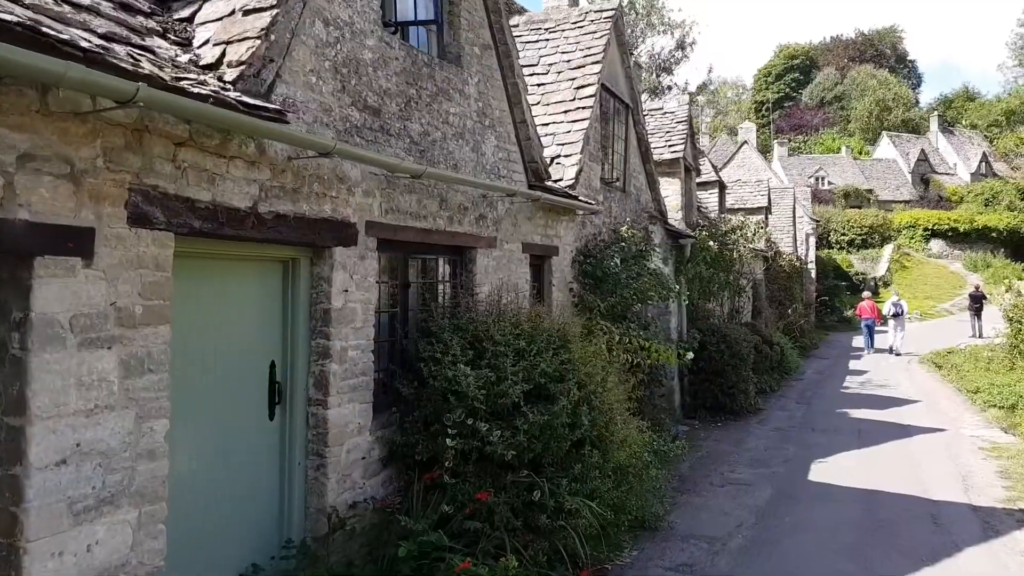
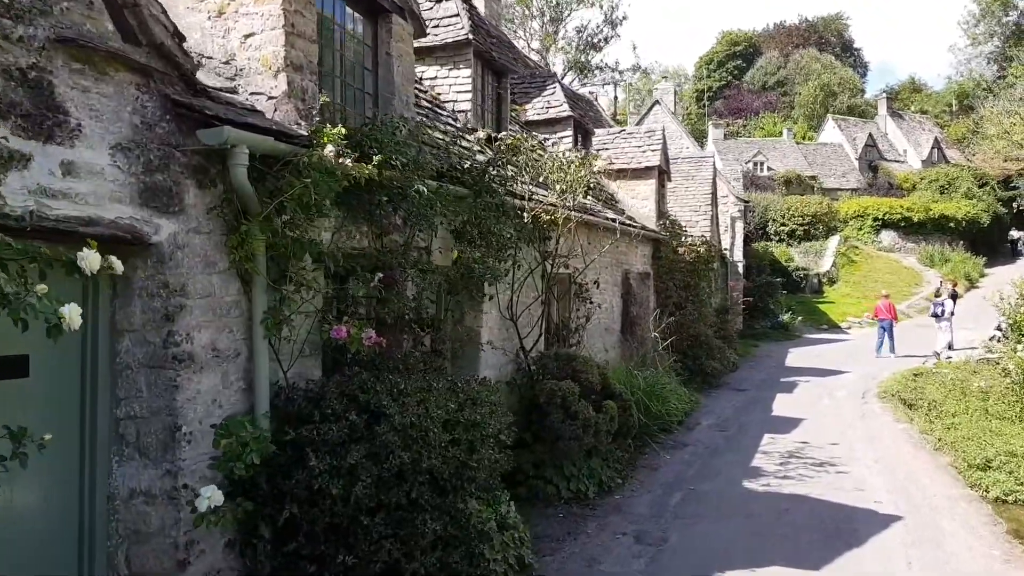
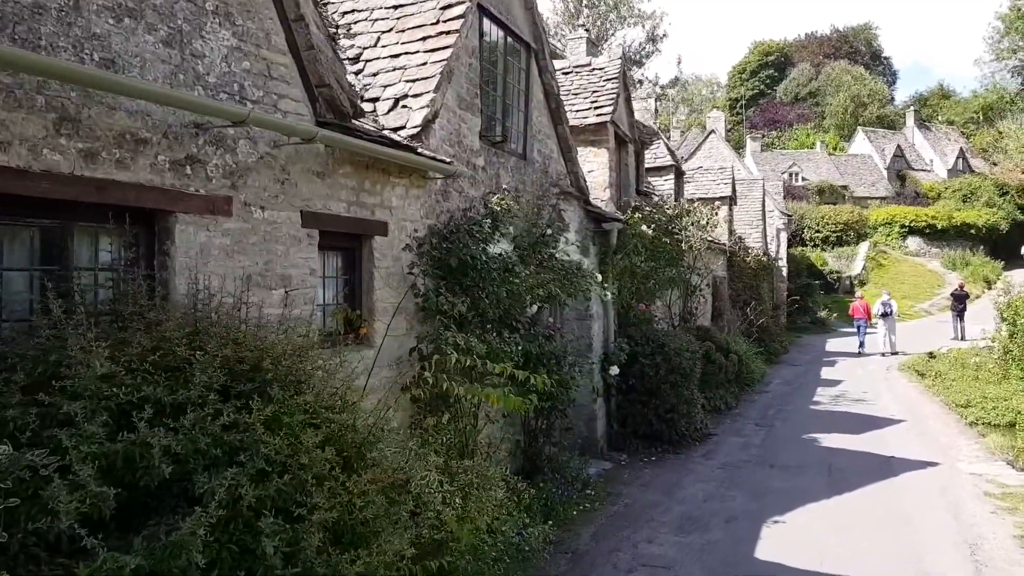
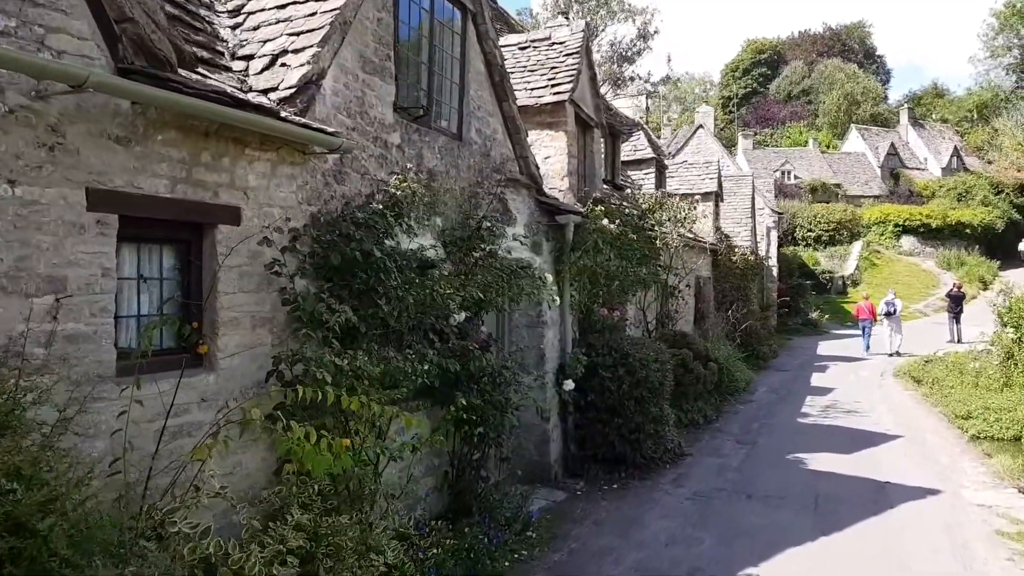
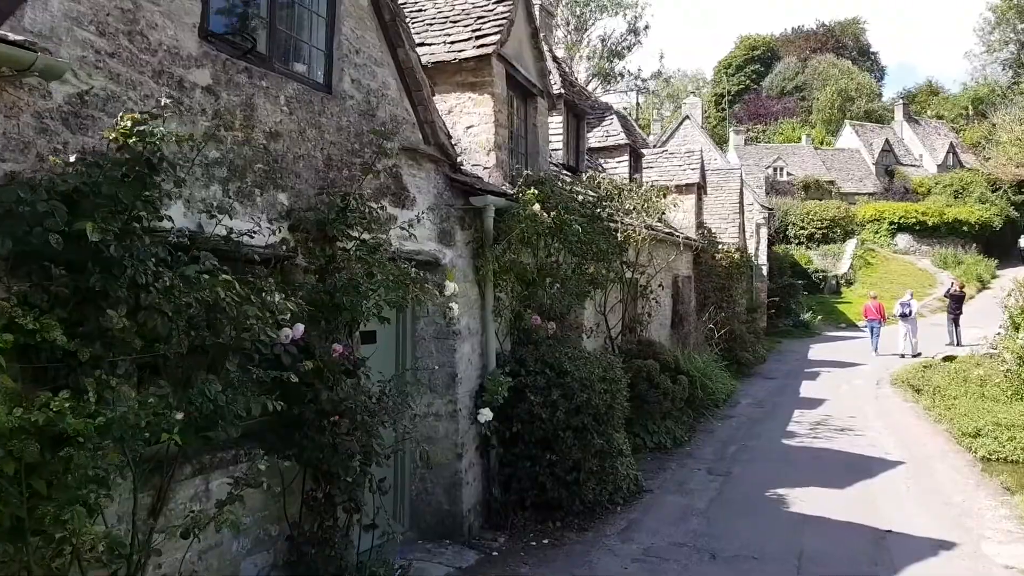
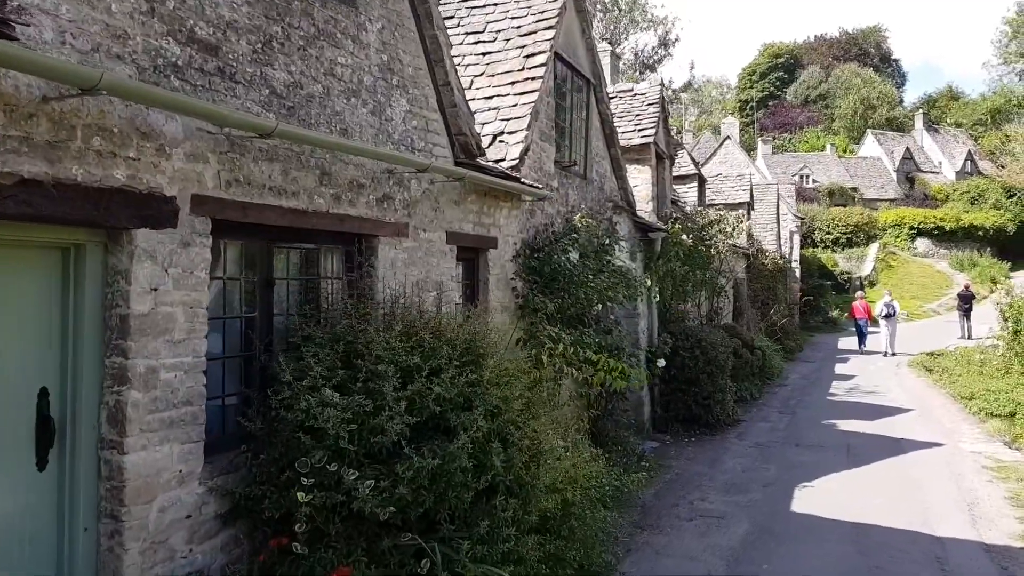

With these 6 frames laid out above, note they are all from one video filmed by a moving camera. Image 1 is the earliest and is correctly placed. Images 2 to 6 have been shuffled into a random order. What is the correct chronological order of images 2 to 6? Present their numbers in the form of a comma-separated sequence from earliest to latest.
6, 3, 4, 5, 2
